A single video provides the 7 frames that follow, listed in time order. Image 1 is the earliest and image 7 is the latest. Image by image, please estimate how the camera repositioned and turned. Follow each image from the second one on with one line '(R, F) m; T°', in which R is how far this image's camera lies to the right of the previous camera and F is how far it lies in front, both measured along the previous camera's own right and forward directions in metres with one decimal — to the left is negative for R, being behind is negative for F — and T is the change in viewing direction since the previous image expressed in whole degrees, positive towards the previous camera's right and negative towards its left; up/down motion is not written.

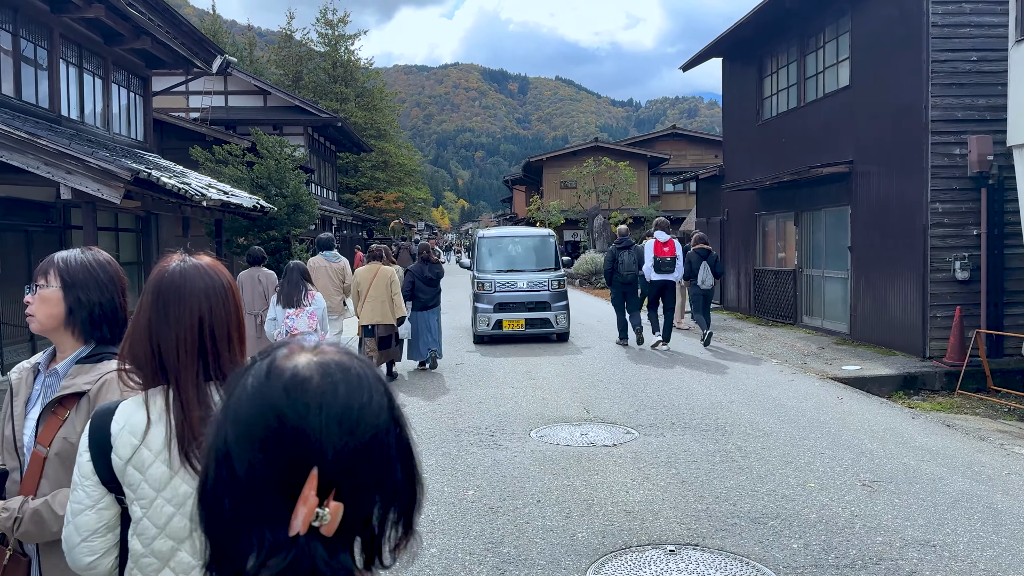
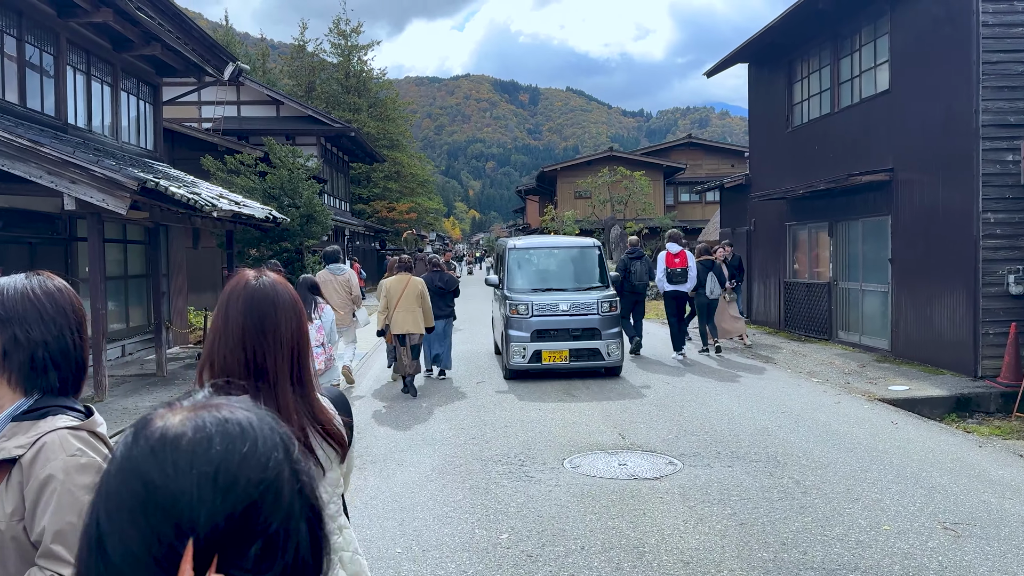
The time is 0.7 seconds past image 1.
(-0.1, +0.4) m; -1°
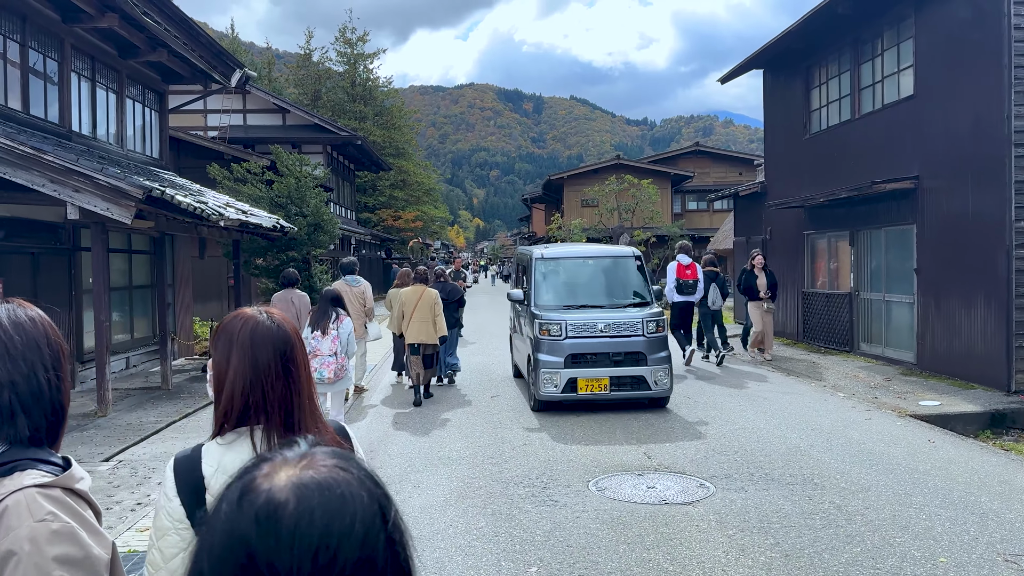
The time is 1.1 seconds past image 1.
(-0.1, +0.2) m; 0°
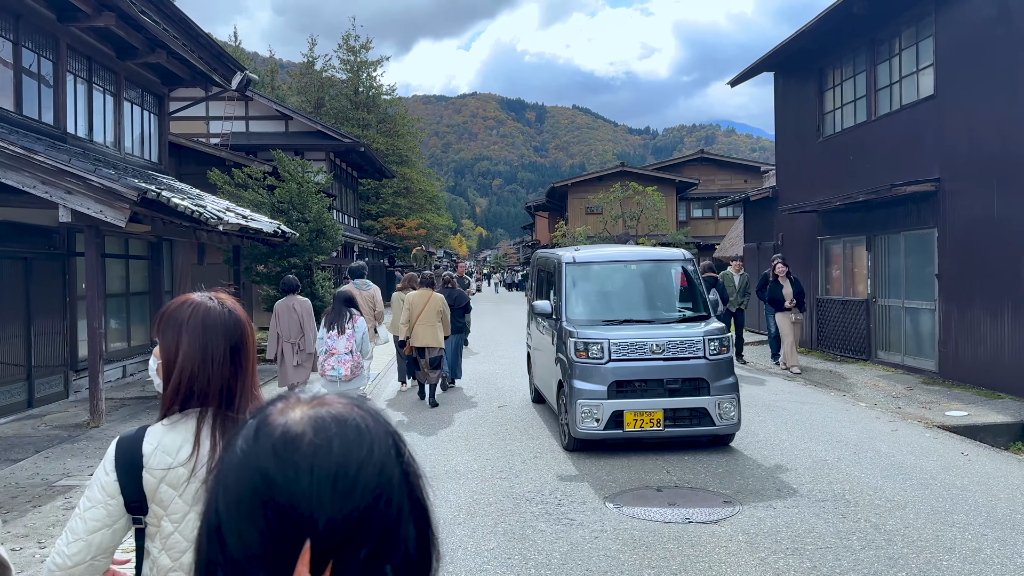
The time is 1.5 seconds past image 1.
(-0.1, +0.3) m; 0°
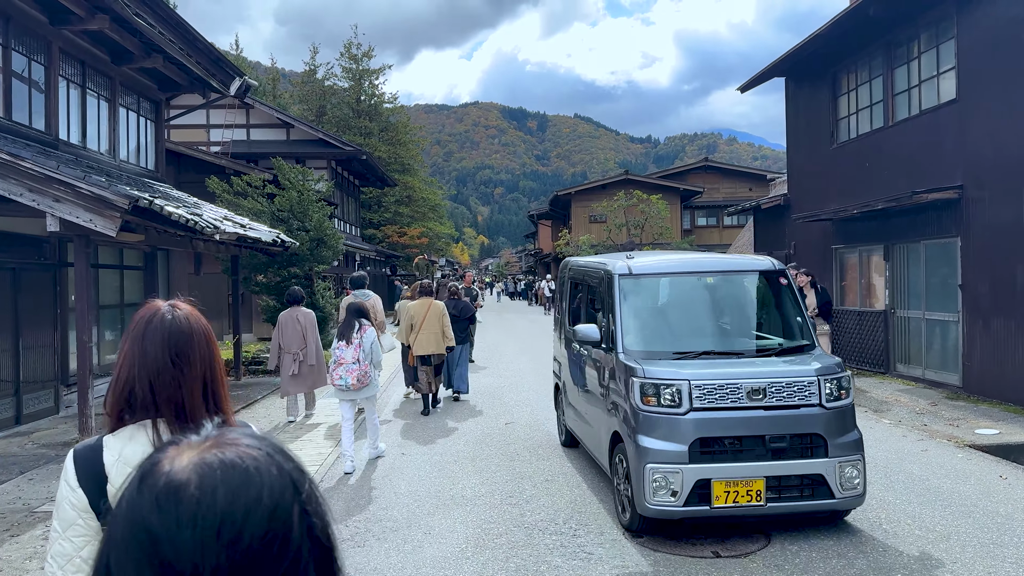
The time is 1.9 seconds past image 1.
(-0.1, +0.3) m; 0°
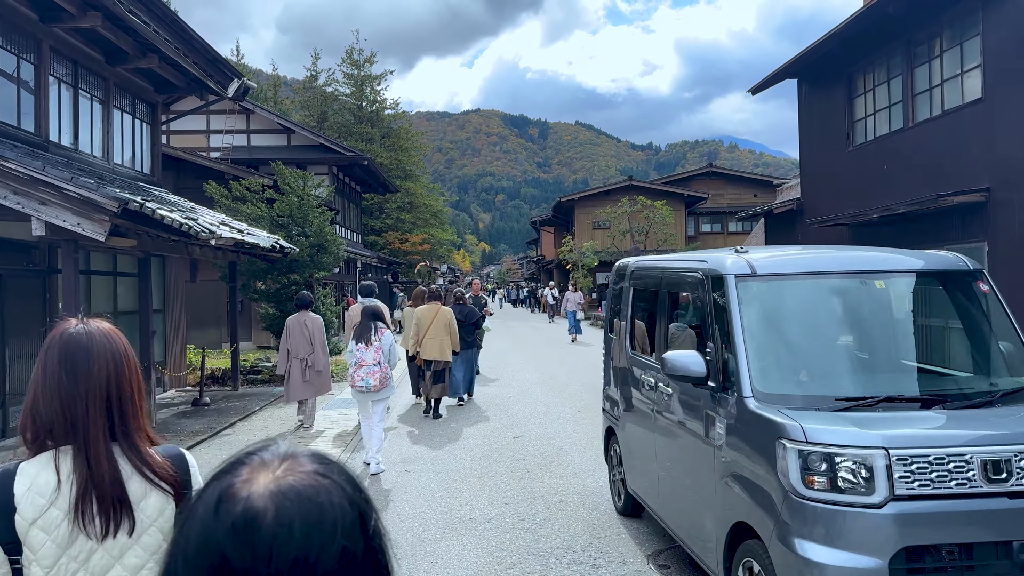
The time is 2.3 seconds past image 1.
(-0.1, +0.3) m; 0°
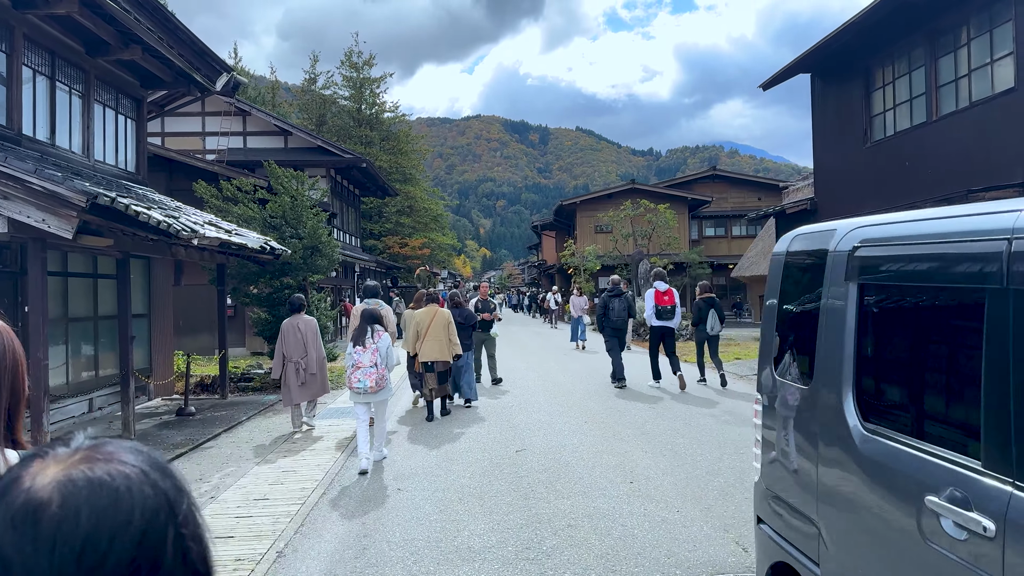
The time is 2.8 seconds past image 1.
(0.0, +0.5) m; 0°
